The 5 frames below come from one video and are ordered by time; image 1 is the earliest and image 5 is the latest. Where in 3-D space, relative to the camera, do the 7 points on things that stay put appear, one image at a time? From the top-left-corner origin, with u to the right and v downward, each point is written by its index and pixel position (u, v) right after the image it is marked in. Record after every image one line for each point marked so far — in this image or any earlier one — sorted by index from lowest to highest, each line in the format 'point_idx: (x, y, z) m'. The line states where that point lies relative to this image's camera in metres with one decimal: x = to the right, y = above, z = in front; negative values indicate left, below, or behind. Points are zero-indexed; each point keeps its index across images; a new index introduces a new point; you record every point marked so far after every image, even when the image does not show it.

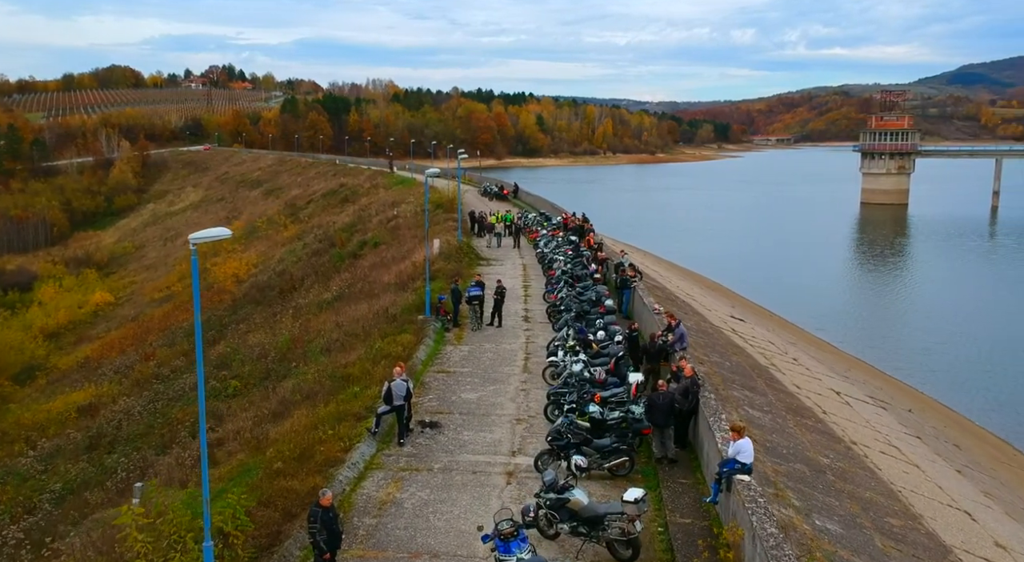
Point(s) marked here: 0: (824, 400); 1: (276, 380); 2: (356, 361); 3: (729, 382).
0: (+6.7, -2.5, +18.9) m
1: (-5.0, -2.1, +18.9) m
2: (-2.9, -1.5, +16.7) m
3: (+4.2, -1.9, +16.9) m
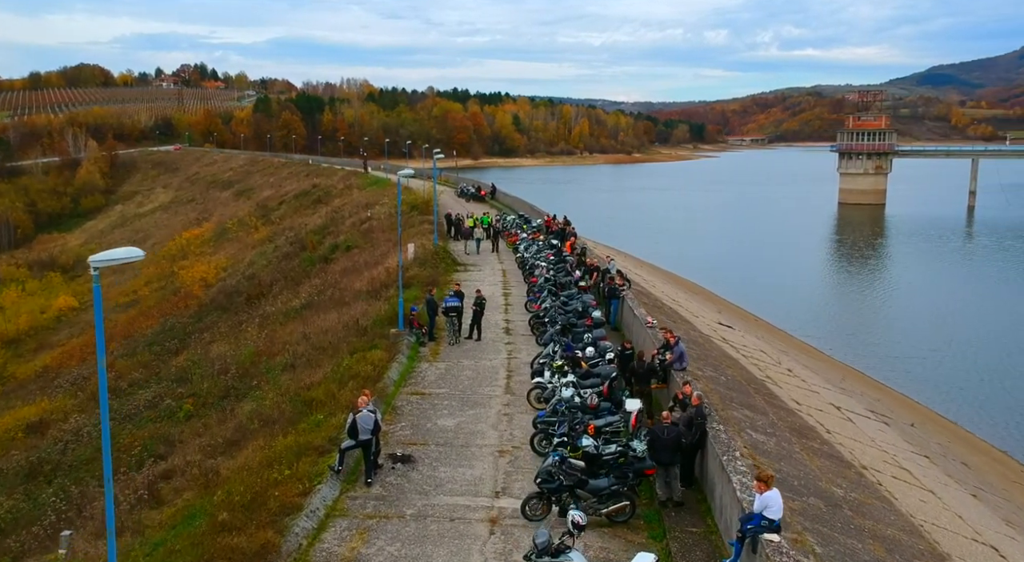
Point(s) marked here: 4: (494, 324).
0: (+6.3, -2.7, +17.7) m
1: (-5.4, -2.3, +17.3) m
2: (-3.3, -1.7, +15.2) m
3: (+3.8, -2.1, +15.6) m
4: (-0.4, -0.9, +19.2) m
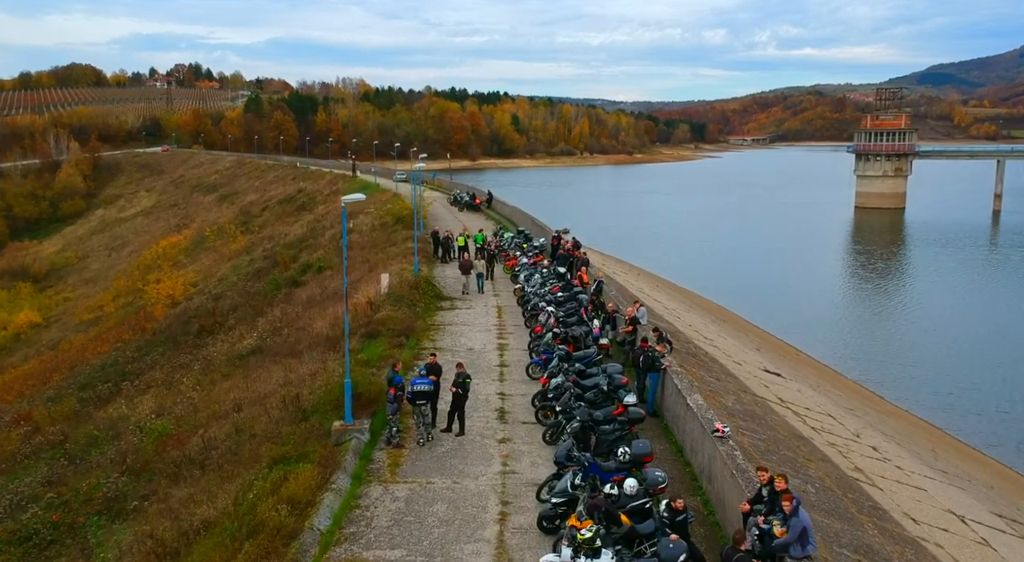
0: (+6.2, -3.7, +12.3) m
1: (-5.5, -3.3, +12.0) m
2: (-3.3, -2.7, +9.9) m
3: (+3.8, -3.1, +10.3) m
4: (-0.5, -1.9, +13.8) m
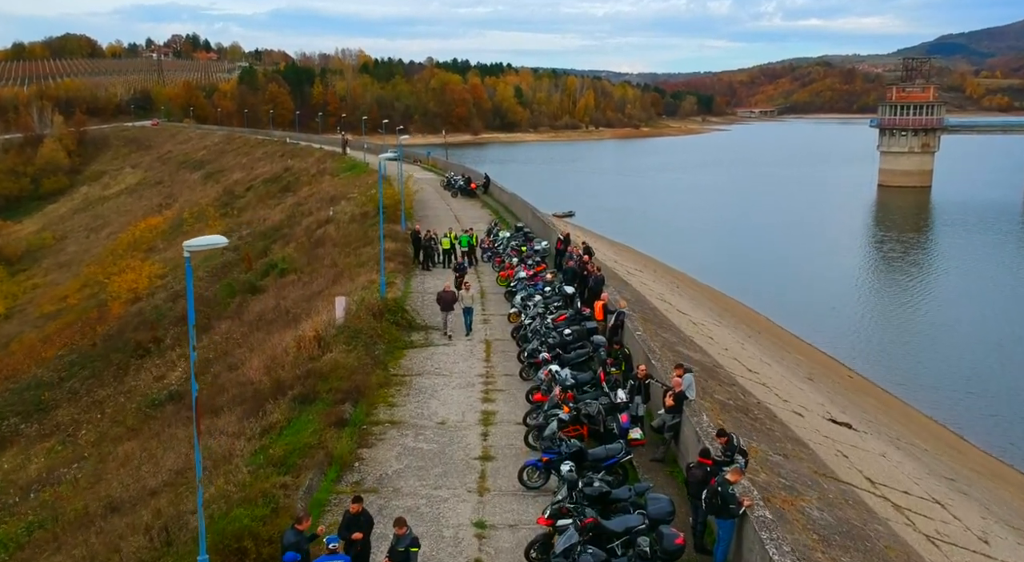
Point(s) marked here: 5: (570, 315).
0: (+6.0, -4.5, +7.3) m
1: (-5.7, -4.1, +7.0) m
2: (-3.5, -3.6, +4.8) m
3: (+3.6, -3.9, +5.2) m
4: (-0.6, -2.7, +8.7) m
5: (+1.0, -0.6, +15.5) m
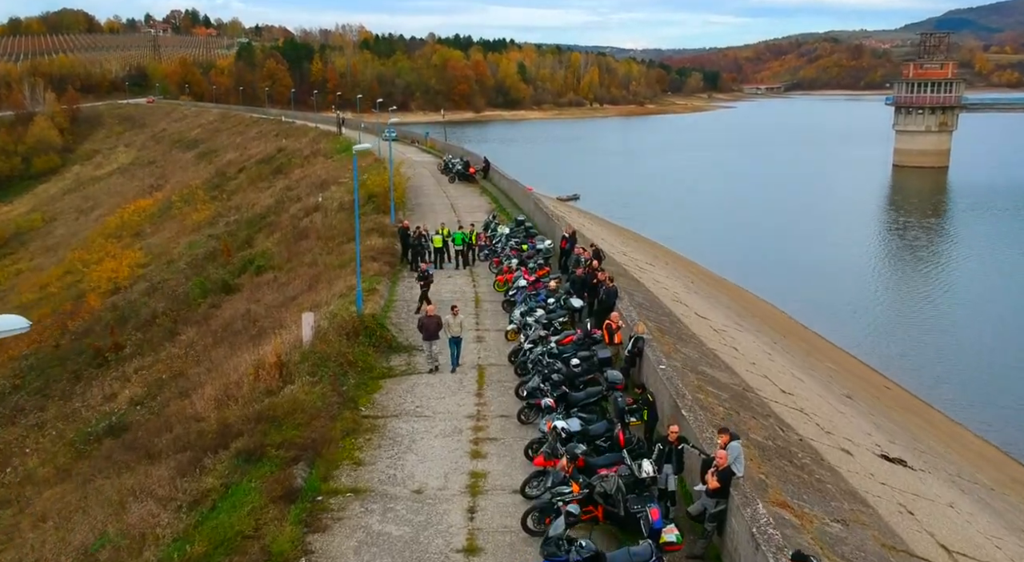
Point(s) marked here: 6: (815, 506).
0: (+6.0, -5.0, +4.8) m
1: (-5.7, -4.6, +4.5) m
2: (-3.6, -4.1, +2.3) m
3: (+3.5, -4.5, +2.7) m
4: (-0.7, -3.1, +6.2) m
5: (+1.0, -0.8, +12.9) m
6: (+3.7, -2.8, +10.9) m
